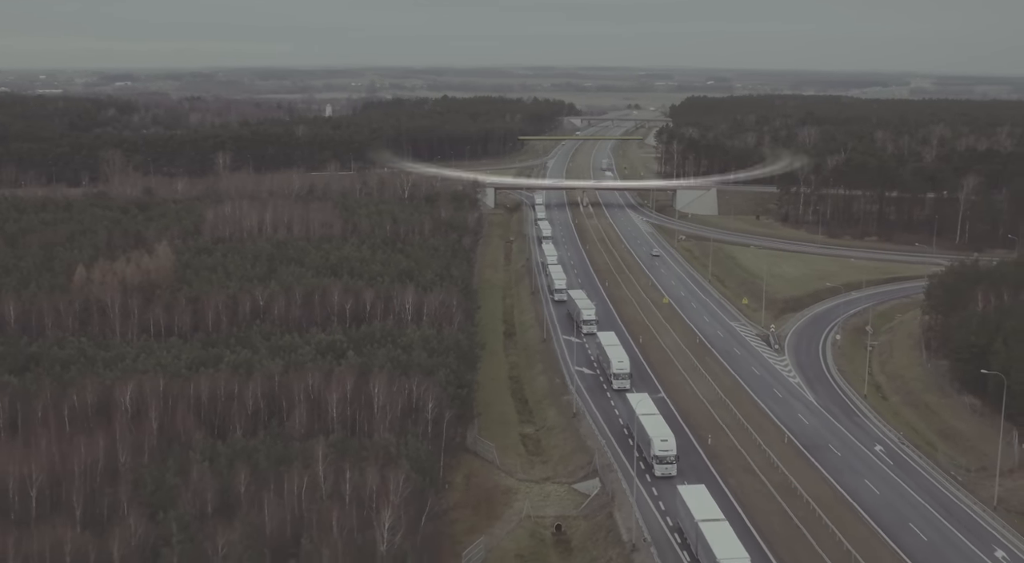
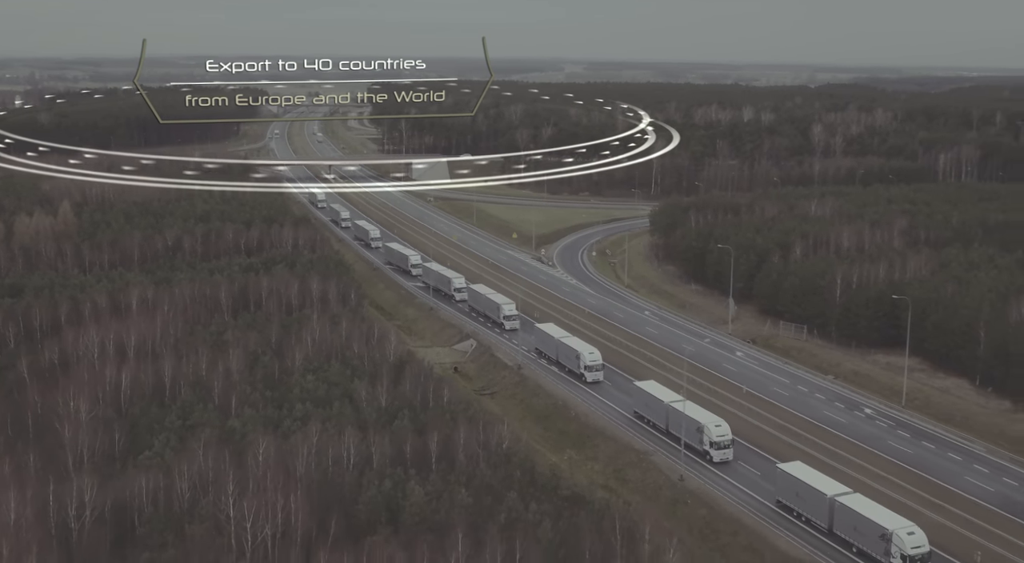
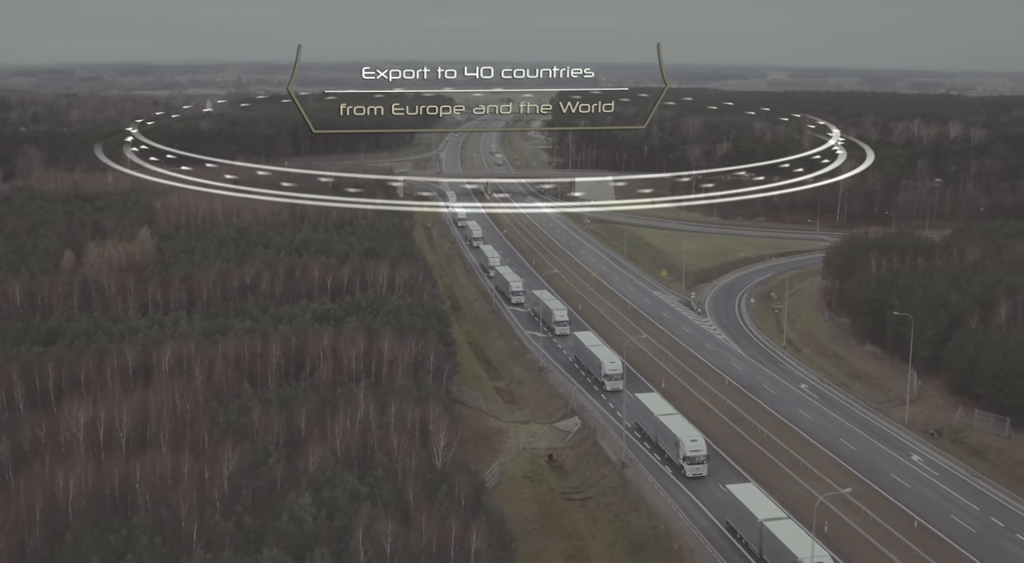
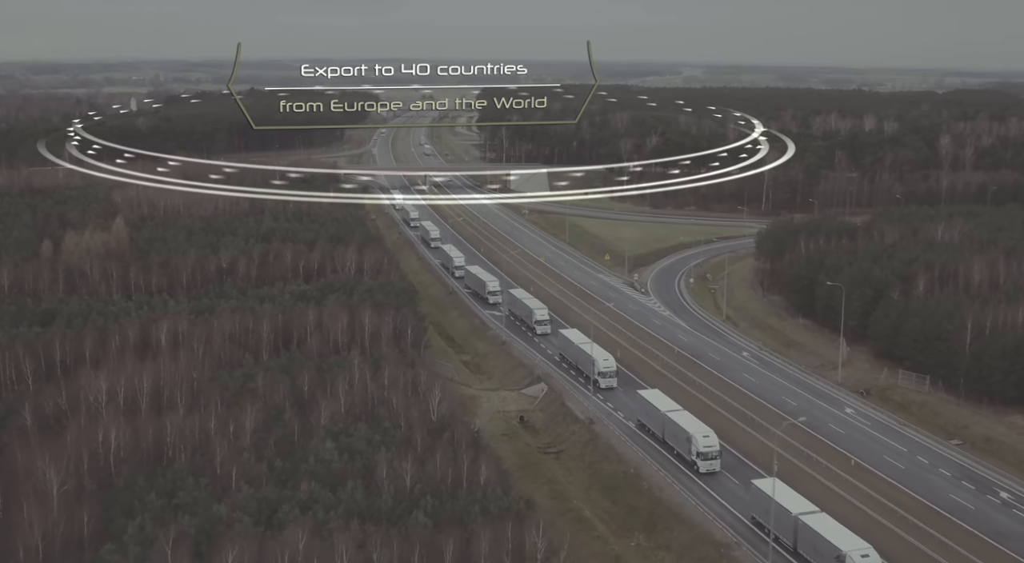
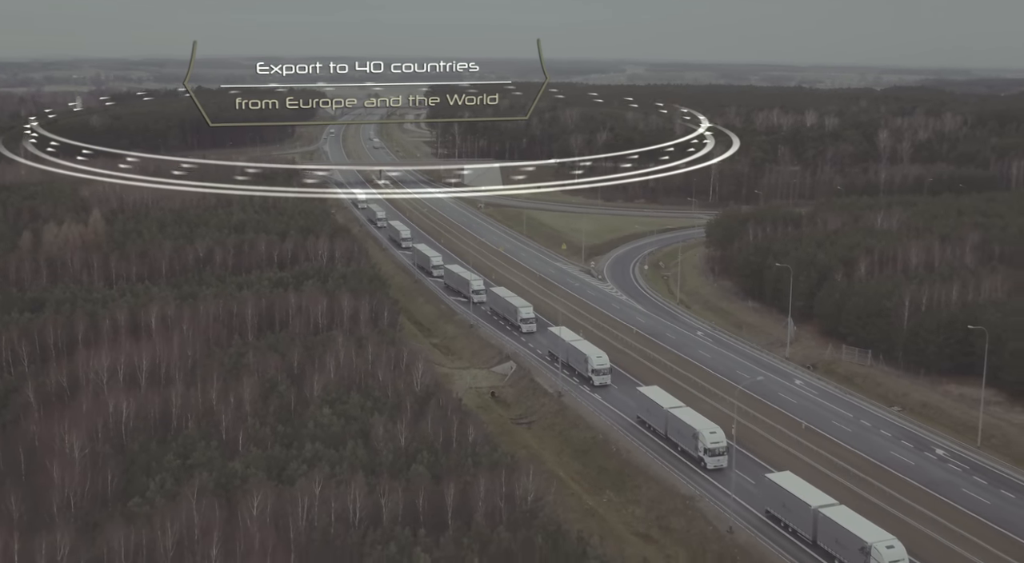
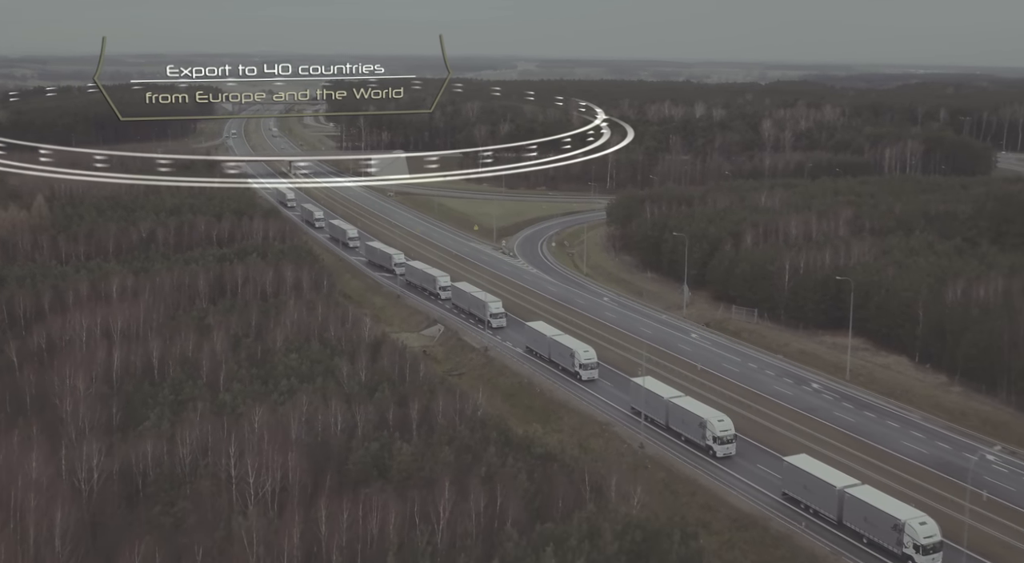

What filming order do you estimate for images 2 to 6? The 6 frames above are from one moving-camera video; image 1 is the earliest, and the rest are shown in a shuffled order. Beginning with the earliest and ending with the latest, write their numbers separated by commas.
3, 4, 5, 2, 6
